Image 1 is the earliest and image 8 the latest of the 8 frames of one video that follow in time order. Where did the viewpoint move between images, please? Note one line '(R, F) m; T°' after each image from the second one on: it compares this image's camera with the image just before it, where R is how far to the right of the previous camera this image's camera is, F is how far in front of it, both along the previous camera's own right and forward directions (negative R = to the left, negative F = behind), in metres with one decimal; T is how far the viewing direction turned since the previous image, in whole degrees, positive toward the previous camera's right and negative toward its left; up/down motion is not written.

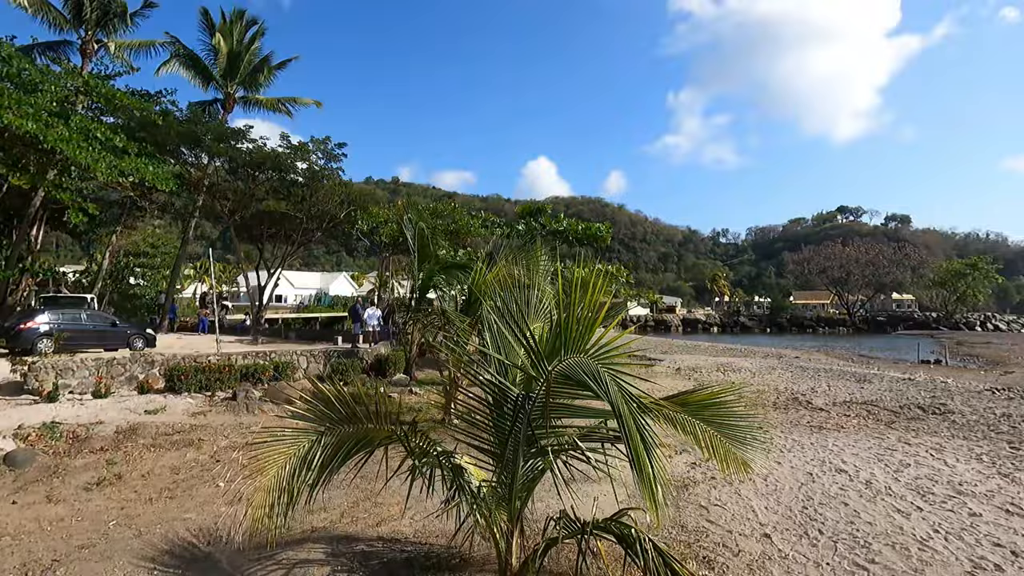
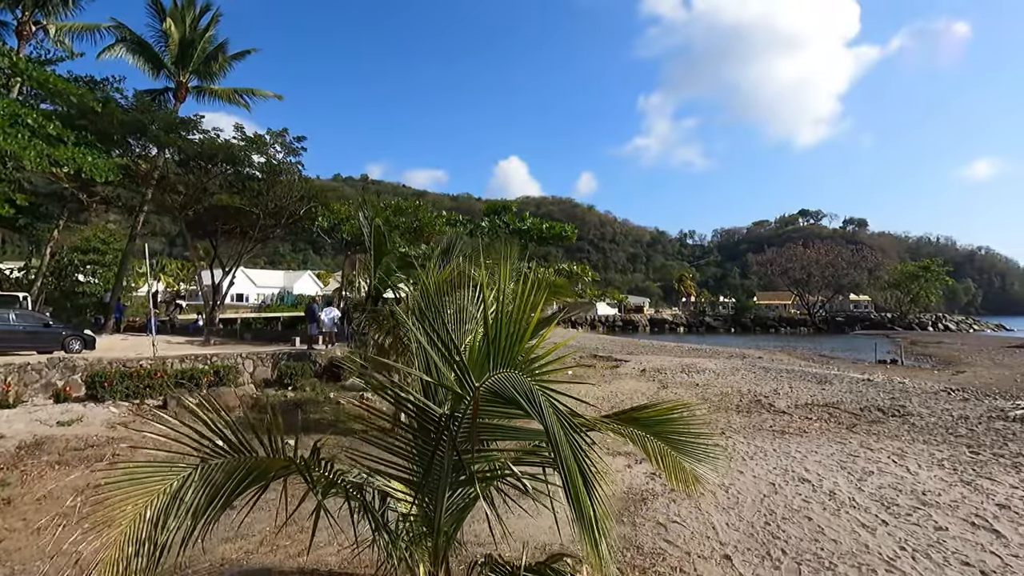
(+0.2, +0.4) m; +3°
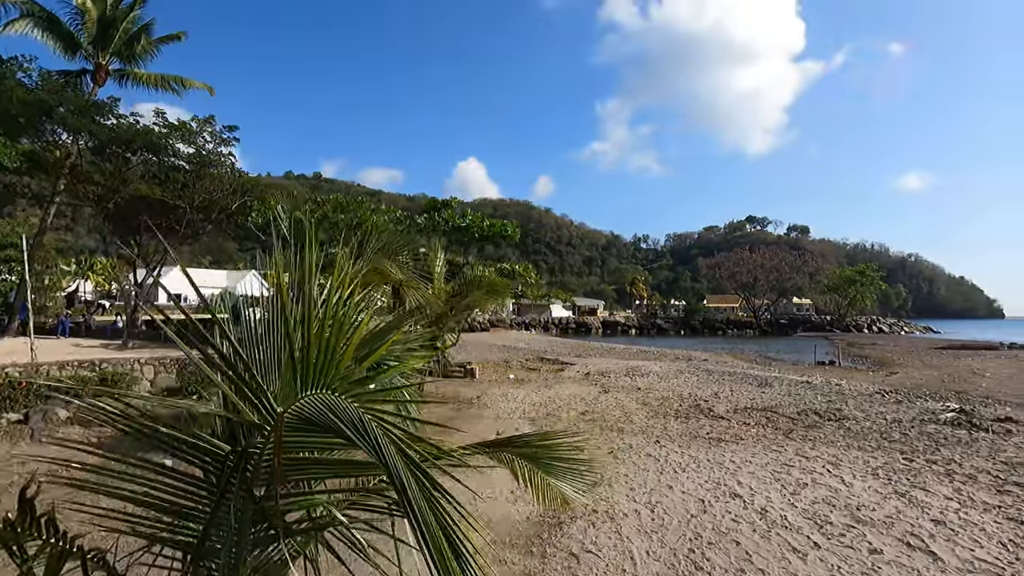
(+0.5, +0.6) m; +5°
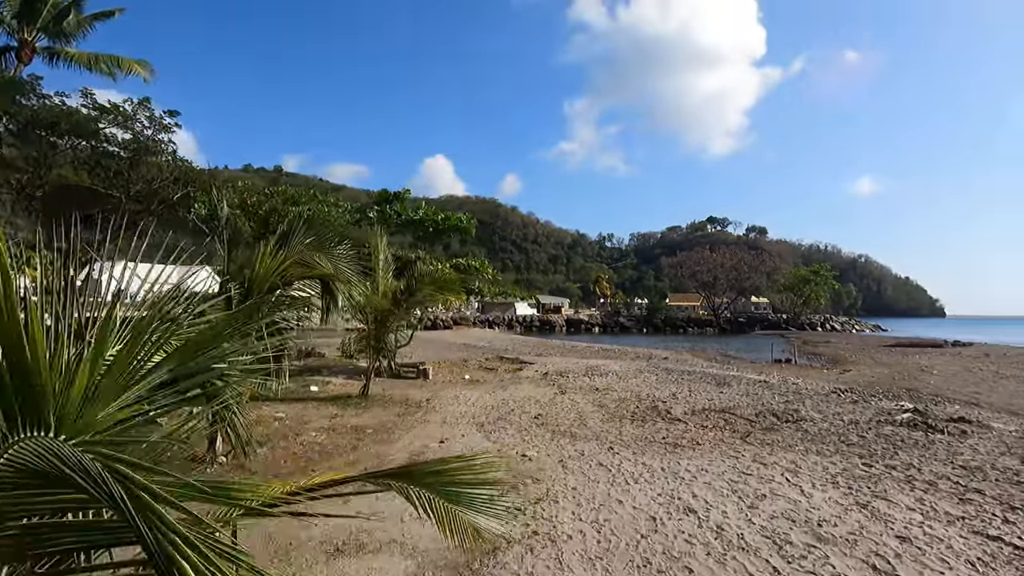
(+0.3, +0.5) m; +4°
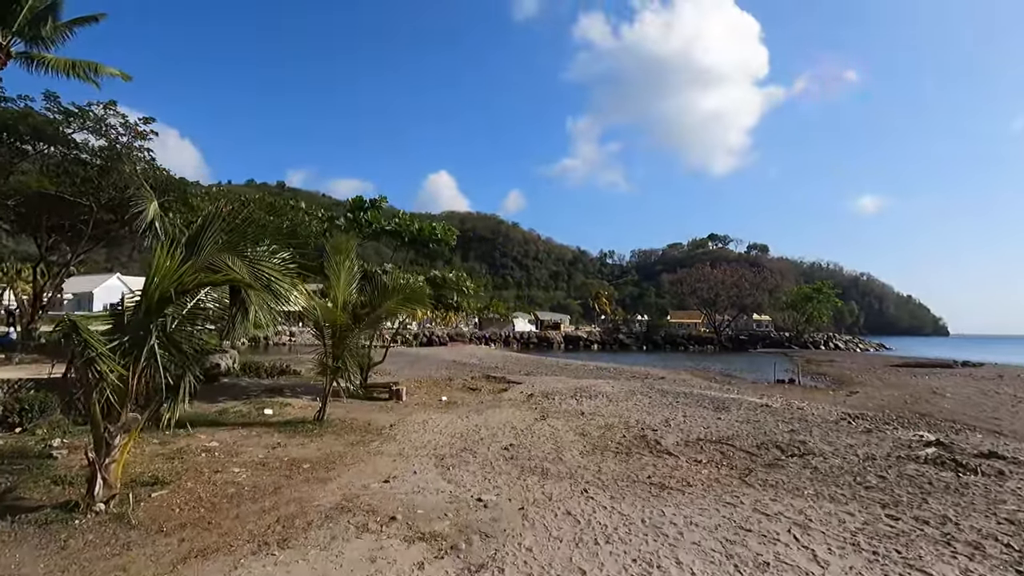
(+0.5, +1.0) m; 0°
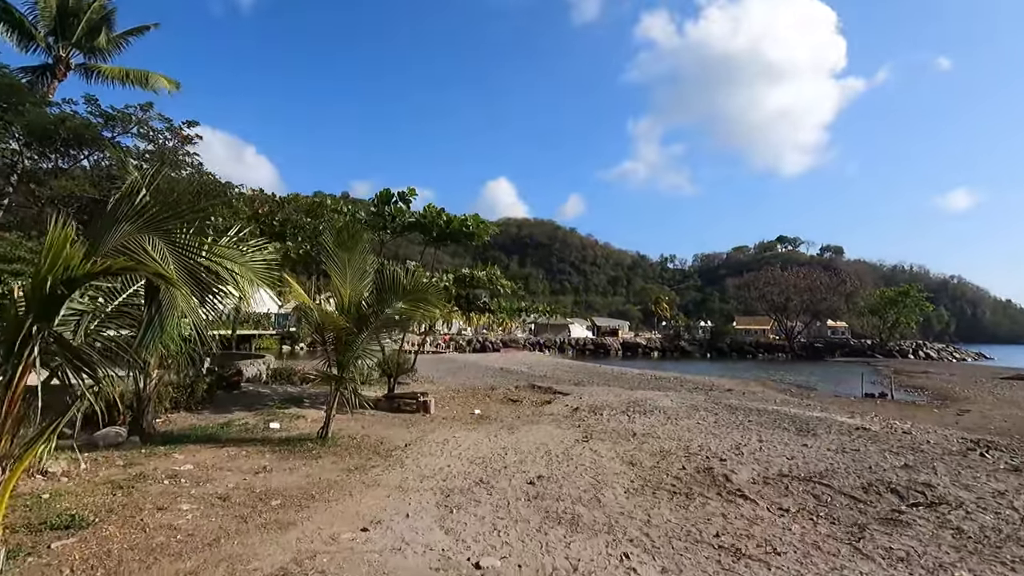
(+0.4, +1.5) m; -6°
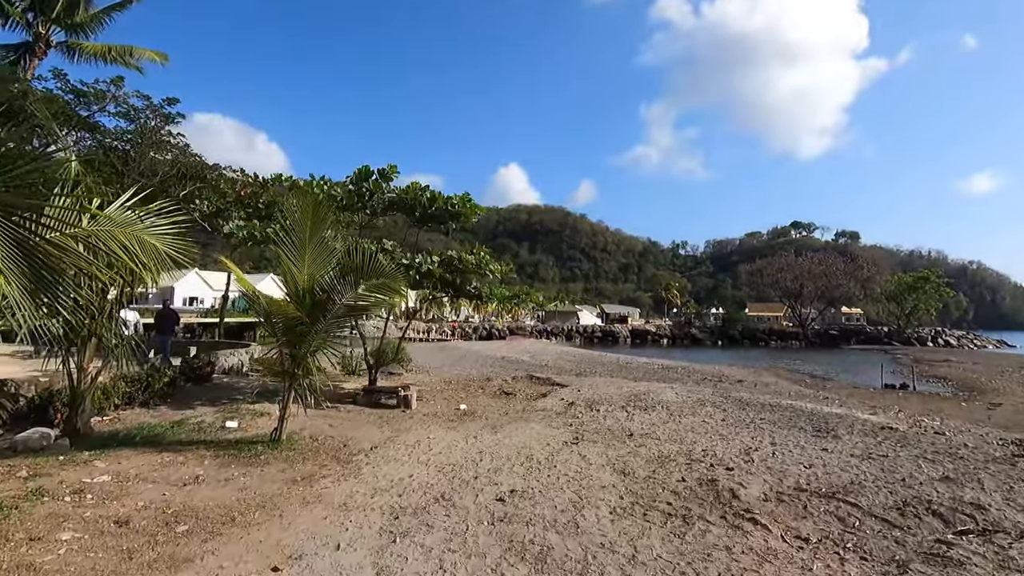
(+0.4, +1.0) m; -1°
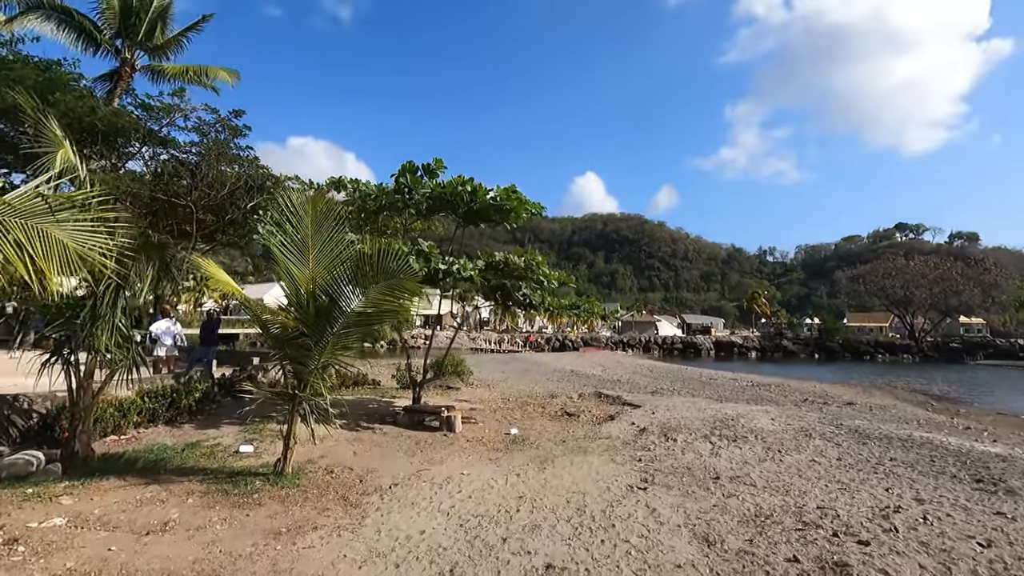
(+0.3, +1.5) m; -8°
